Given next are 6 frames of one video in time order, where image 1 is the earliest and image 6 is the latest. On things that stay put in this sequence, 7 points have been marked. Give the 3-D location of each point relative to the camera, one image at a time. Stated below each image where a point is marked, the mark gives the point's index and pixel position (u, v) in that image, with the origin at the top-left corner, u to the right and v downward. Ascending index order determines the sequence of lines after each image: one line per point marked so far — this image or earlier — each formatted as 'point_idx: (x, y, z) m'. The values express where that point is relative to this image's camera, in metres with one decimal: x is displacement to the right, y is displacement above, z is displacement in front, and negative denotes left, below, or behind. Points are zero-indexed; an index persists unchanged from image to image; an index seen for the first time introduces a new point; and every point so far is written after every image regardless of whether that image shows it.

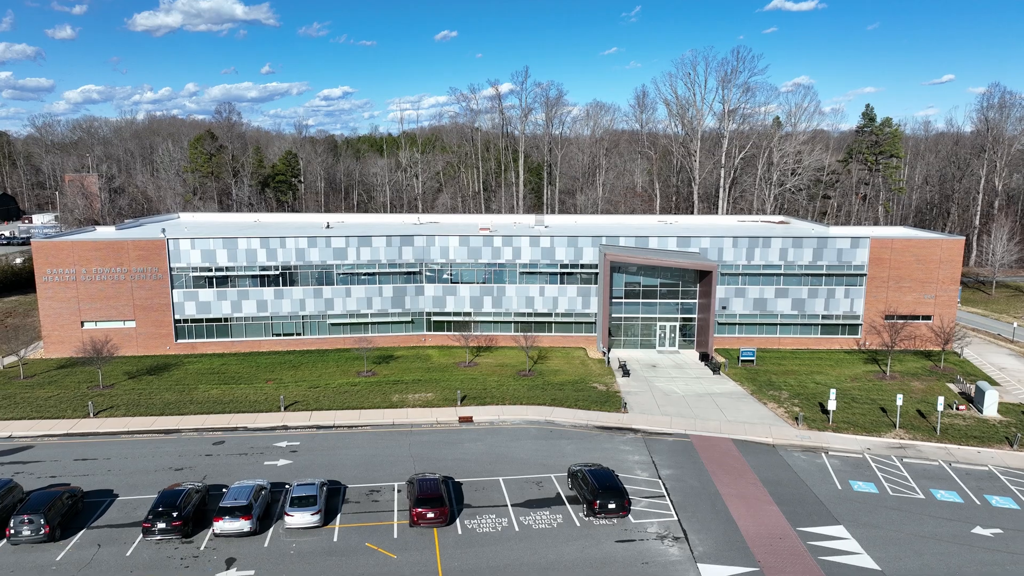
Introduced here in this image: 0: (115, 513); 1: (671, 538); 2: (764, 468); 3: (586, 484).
0: (-7.1, -4.0, +14.9) m
1: (+2.7, -4.3, +14.4) m
2: (+5.4, -3.9, +17.9) m
3: (+1.4, -3.7, +15.6) m
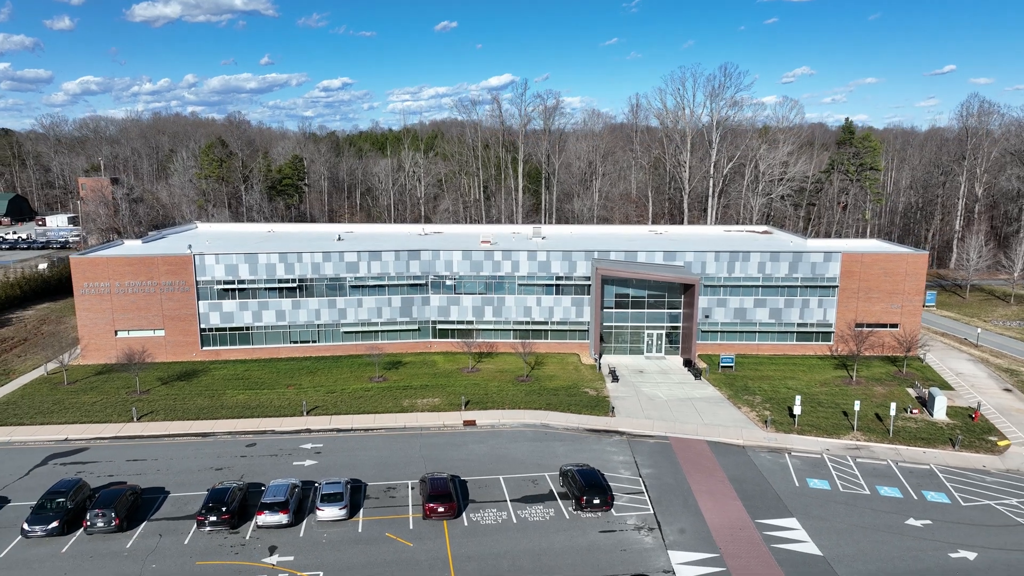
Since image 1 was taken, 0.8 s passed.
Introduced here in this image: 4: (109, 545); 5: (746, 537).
0: (-7.1, -4.6, +17.3) m
1: (+2.7, -4.9, +16.8) m
2: (+5.4, -4.4, +20.3) m
3: (+1.4, -4.2, +18.0) m
4: (-7.6, -4.8, +15.6) m
5: (+4.7, -4.9, +16.5) m
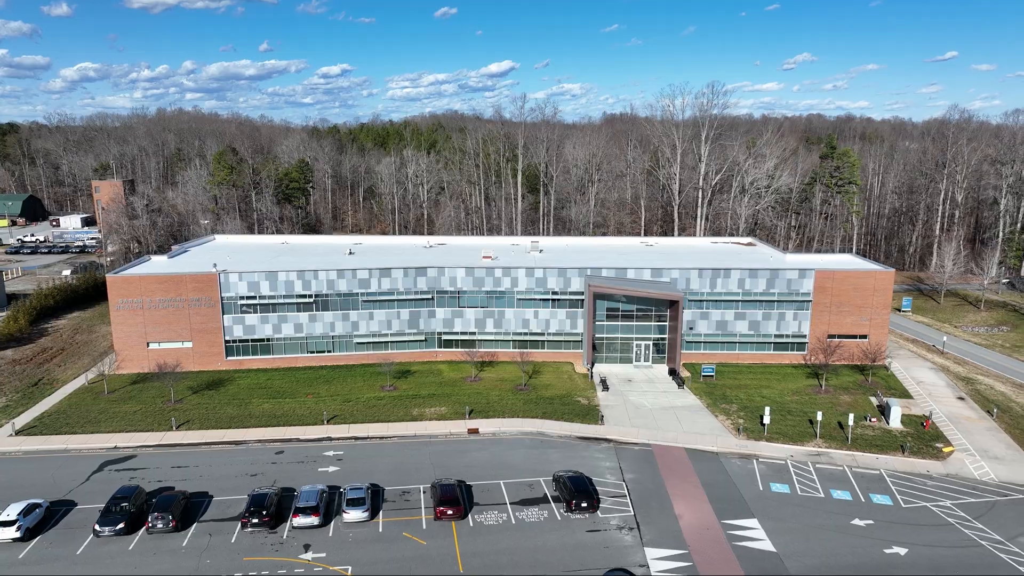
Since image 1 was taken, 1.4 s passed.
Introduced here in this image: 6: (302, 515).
0: (-7.2, -5.3, +20.1) m
1: (+2.7, -5.6, +19.5) m
2: (+5.4, -5.1, +23.0) m
3: (+1.3, -5.0, +20.7) m
4: (-7.6, -5.6, +18.4) m
5: (+4.6, -5.7, +19.2) m
6: (-4.8, -5.2, +19.1) m
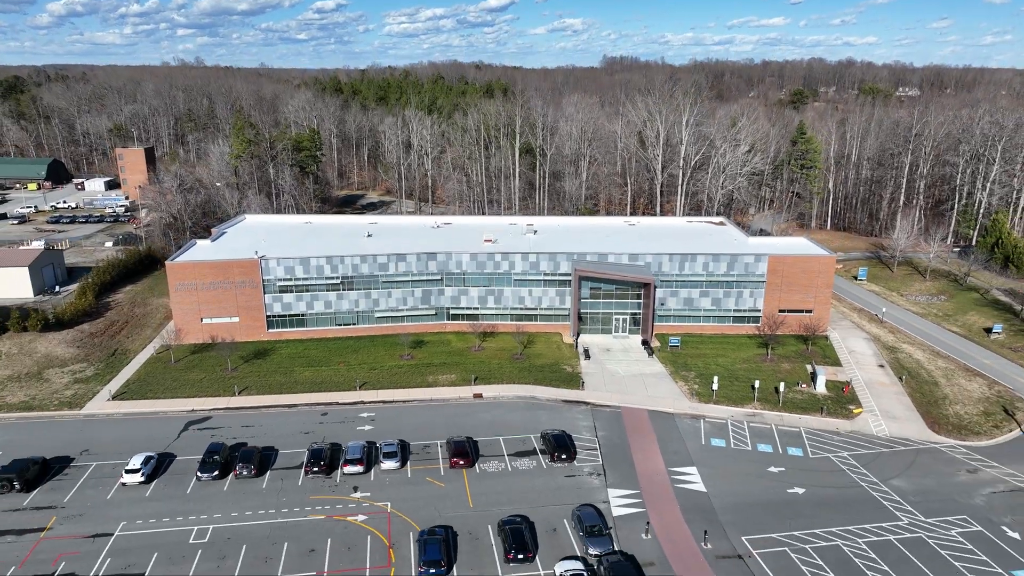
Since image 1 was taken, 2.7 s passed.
0: (-7.3, -5.4, +26.3) m
1: (+2.6, -5.8, +25.8) m
2: (+5.3, -5.0, +29.2) m
3: (+1.2, -5.0, +26.9) m
4: (-7.7, -5.9, +24.6) m
5: (+4.5, -5.9, +25.5) m
6: (-4.9, -5.4, +25.4) m
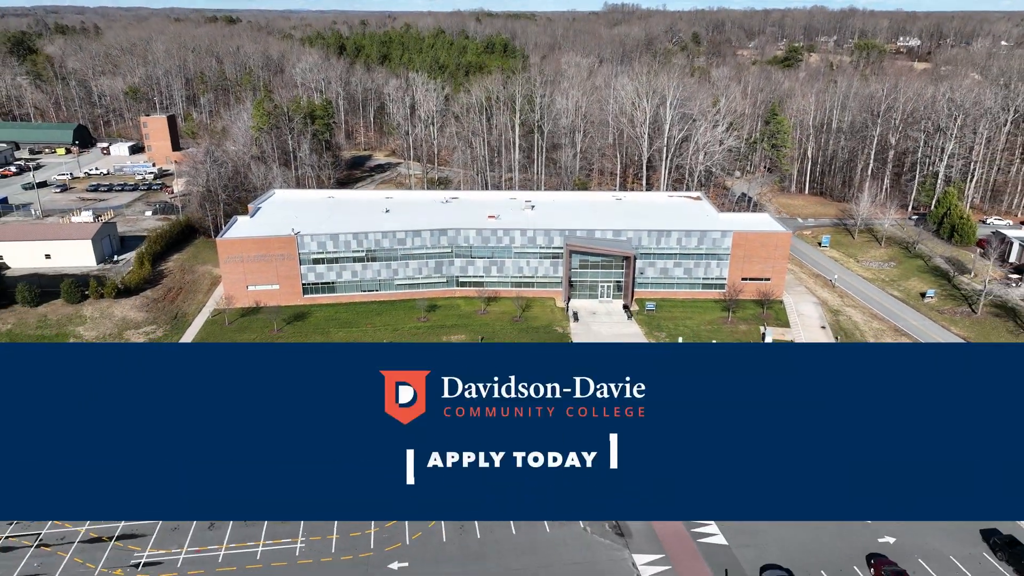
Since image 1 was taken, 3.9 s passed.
0: (-7.2, -4.7, +33.2) m
1: (+2.6, -5.1, +32.7) m
2: (+5.3, -4.1, +36.0) m
3: (+1.3, -4.2, +33.8) m
4: (-7.7, -5.2, +31.5) m
5: (+4.5, -5.2, +32.4) m
6: (-4.9, -4.7, +32.2) m
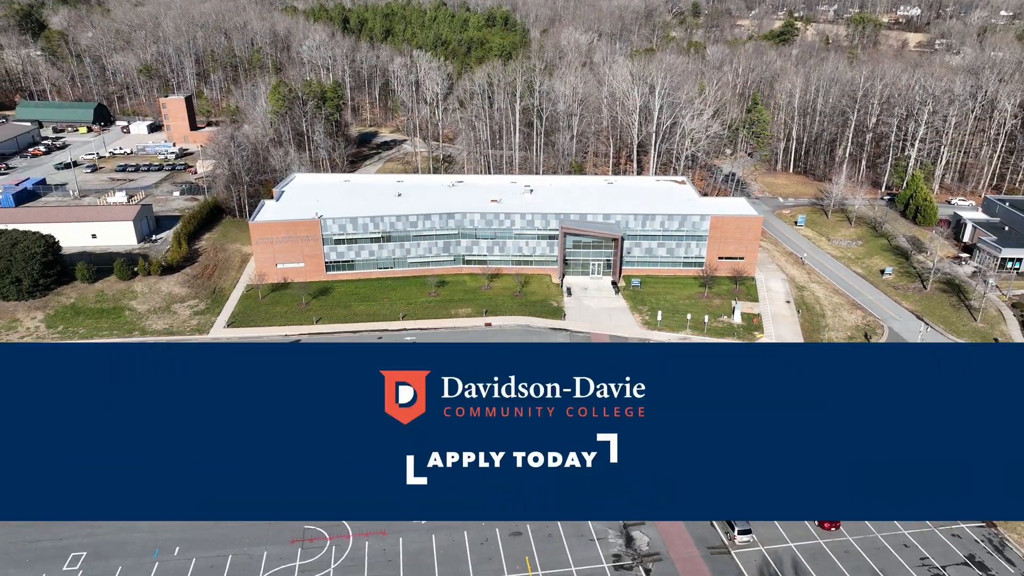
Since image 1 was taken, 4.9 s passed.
0: (-7.2, -3.8, +38.8) m
1: (+2.6, -4.2, +38.3) m
2: (+5.3, -3.1, +41.6) m
3: (+1.3, -3.3, +39.3) m
4: (-7.7, -4.4, +37.1) m
5: (+4.6, -4.3, +38.0) m
6: (-4.9, -3.9, +37.8) m
